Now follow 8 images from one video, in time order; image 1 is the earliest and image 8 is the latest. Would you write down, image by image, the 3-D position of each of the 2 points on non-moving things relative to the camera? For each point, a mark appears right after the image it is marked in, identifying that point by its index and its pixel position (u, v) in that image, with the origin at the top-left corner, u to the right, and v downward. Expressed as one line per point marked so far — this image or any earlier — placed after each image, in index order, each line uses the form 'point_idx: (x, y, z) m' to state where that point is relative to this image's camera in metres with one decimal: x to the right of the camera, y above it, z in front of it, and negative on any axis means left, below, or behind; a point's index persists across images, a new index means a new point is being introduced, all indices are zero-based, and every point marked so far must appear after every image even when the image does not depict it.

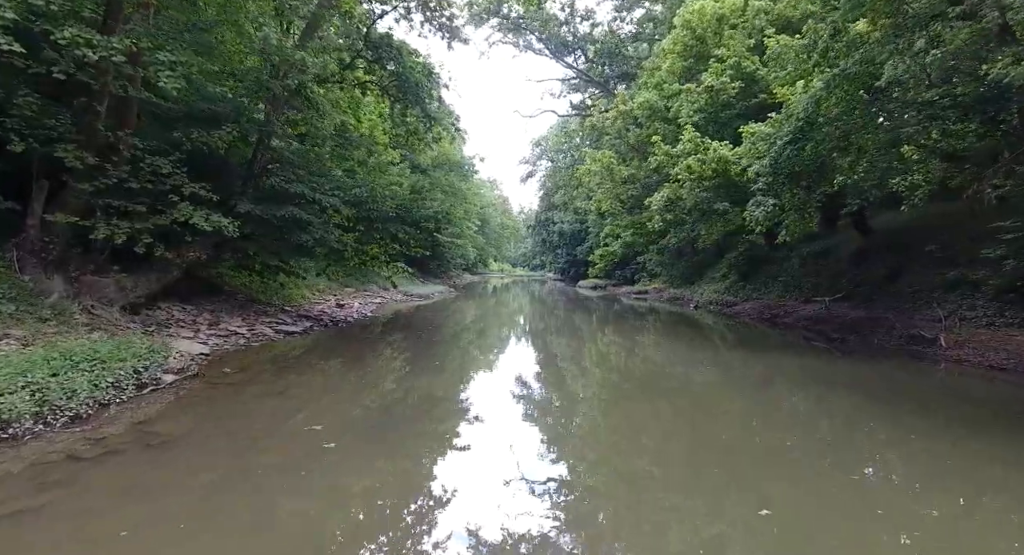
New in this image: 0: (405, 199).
0: (-2.7, +2.0, +13.8) m
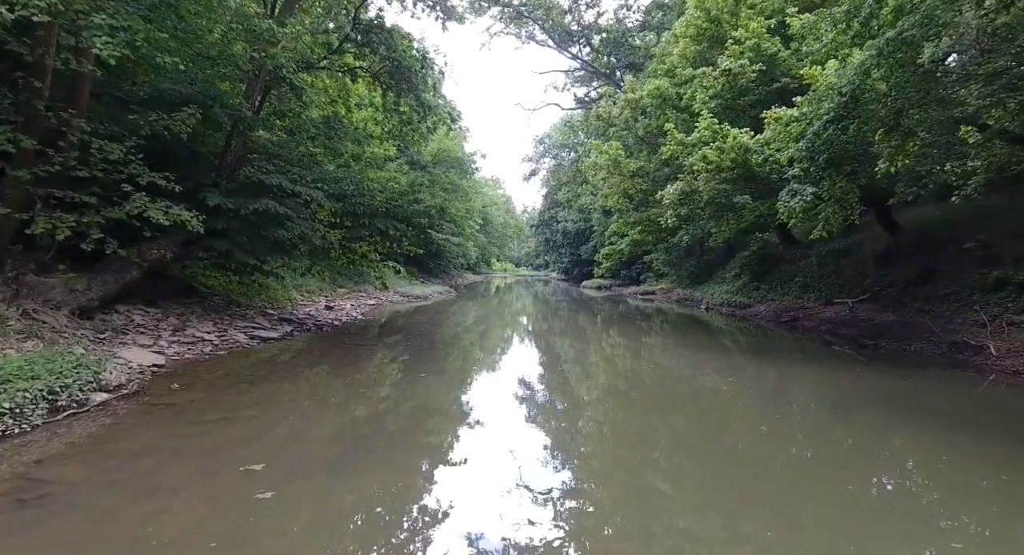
0: (-2.7, +2.0, +12.8) m
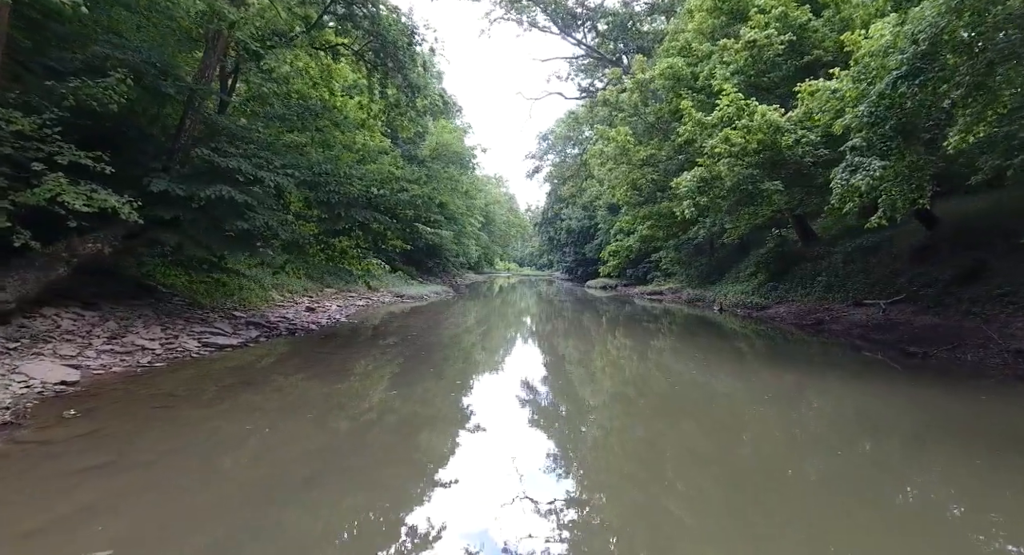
0: (-2.8, +2.0, +11.5) m
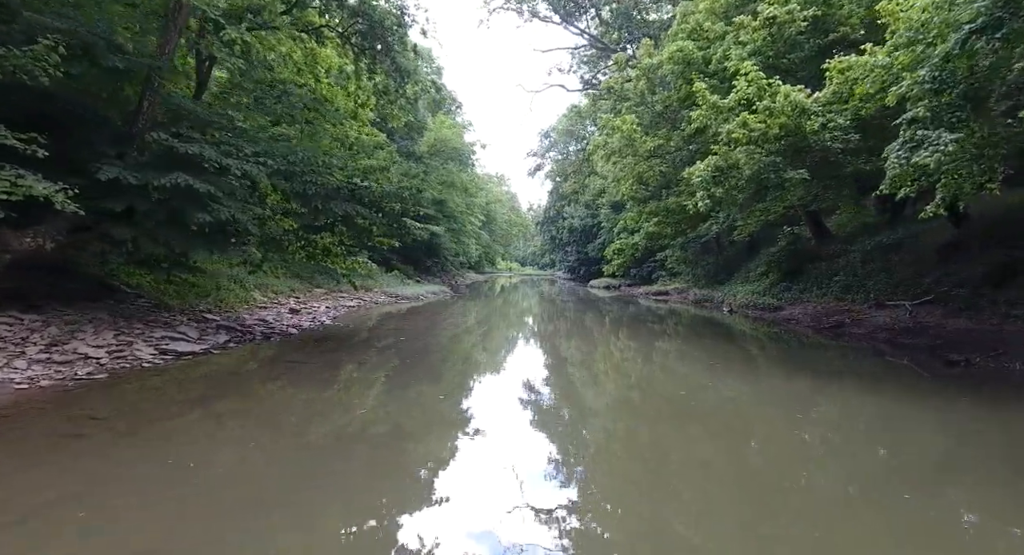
0: (-2.8, +2.0, +10.6) m
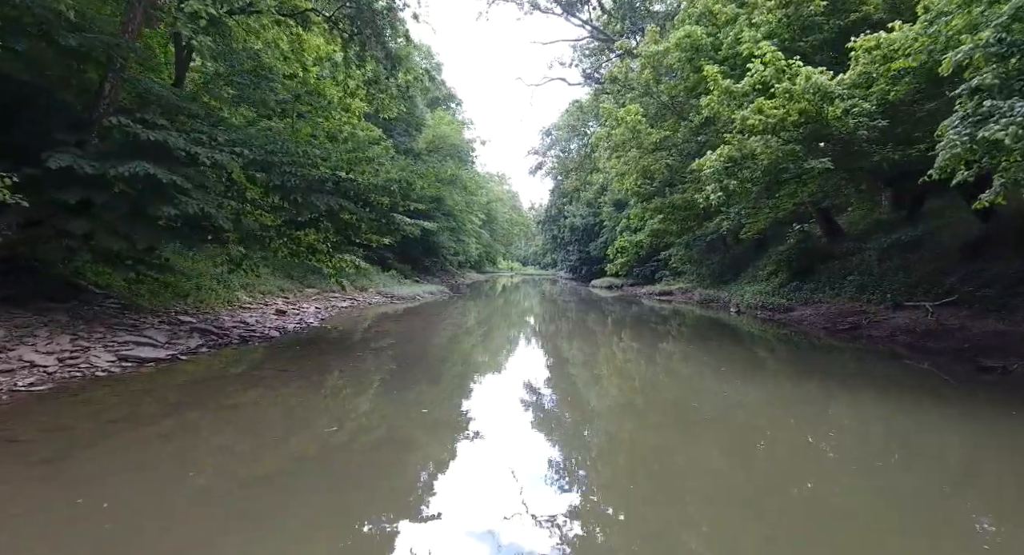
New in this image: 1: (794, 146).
0: (-2.9, +2.0, +9.9) m
1: (+4.2, +2.0, +8.0) m
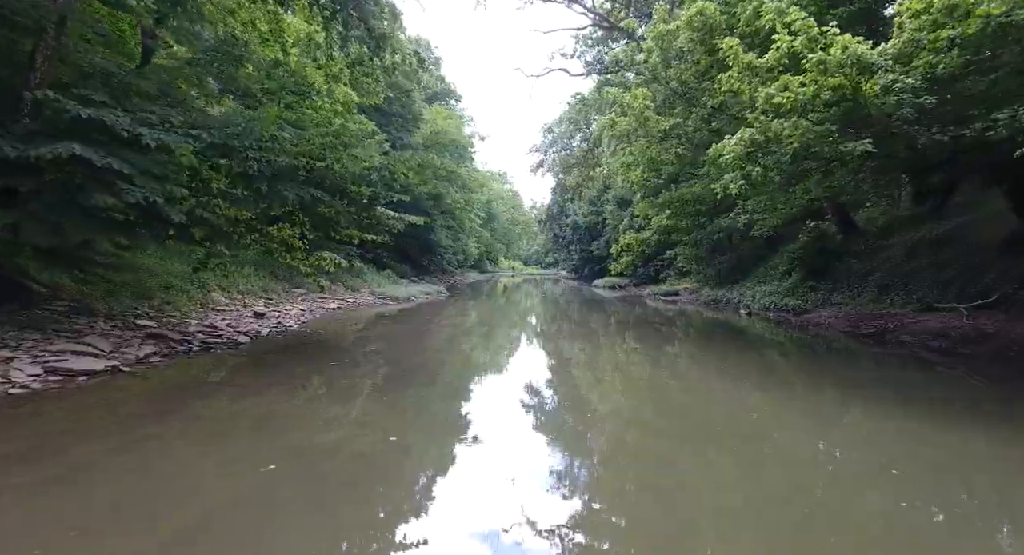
0: (-3.0, +2.0, +9.0) m
1: (+4.1, +2.0, +7.0) m
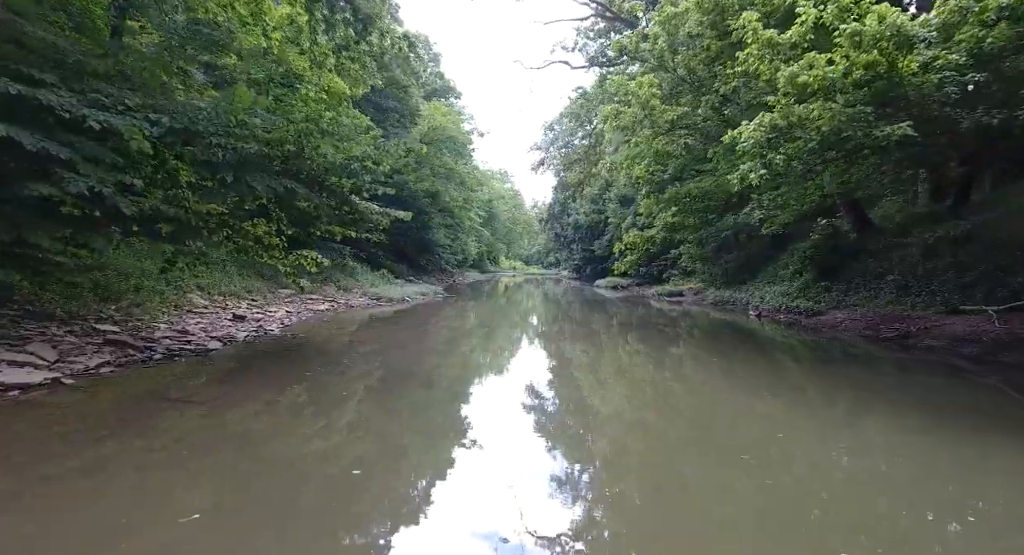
0: (-3.0, +2.0, +8.3) m
1: (+4.1, +2.0, +6.3) m
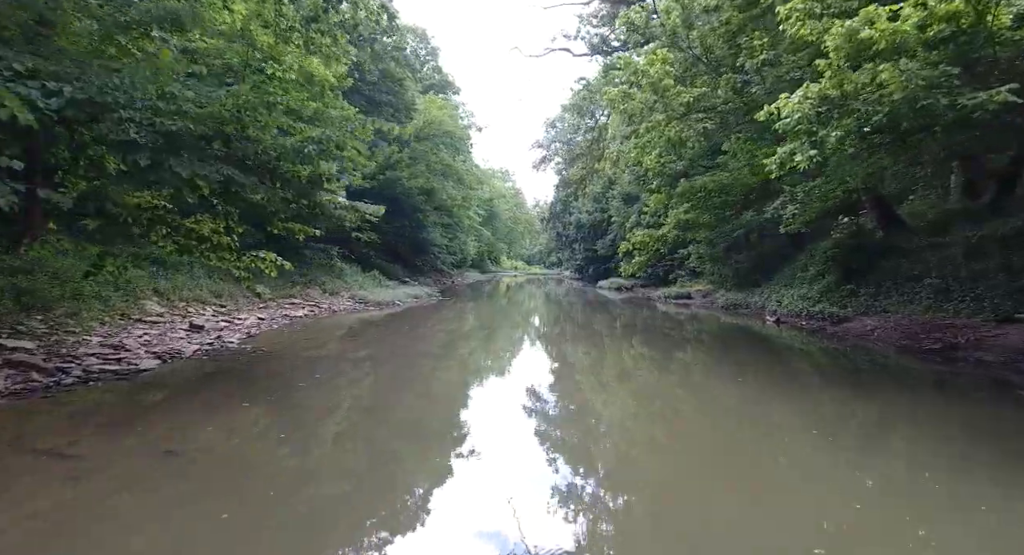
0: (-3.1, +2.0, +7.0) m
1: (+3.9, +1.9, +5.0) m
